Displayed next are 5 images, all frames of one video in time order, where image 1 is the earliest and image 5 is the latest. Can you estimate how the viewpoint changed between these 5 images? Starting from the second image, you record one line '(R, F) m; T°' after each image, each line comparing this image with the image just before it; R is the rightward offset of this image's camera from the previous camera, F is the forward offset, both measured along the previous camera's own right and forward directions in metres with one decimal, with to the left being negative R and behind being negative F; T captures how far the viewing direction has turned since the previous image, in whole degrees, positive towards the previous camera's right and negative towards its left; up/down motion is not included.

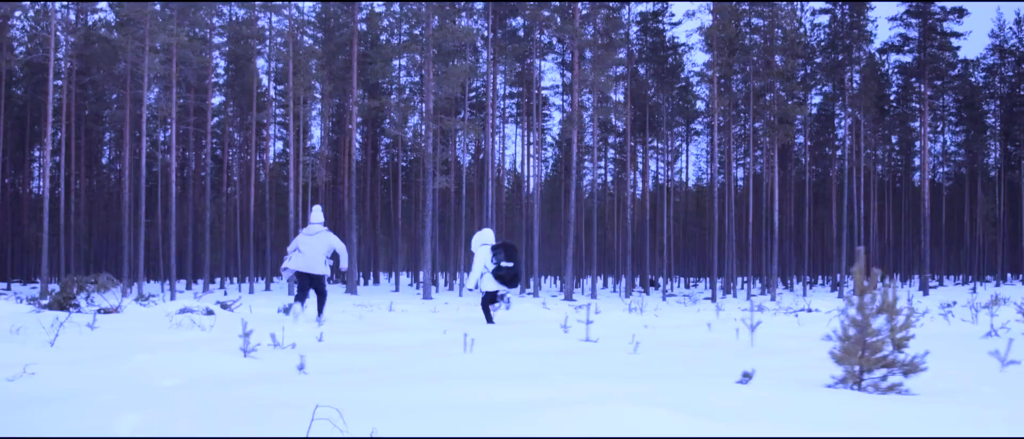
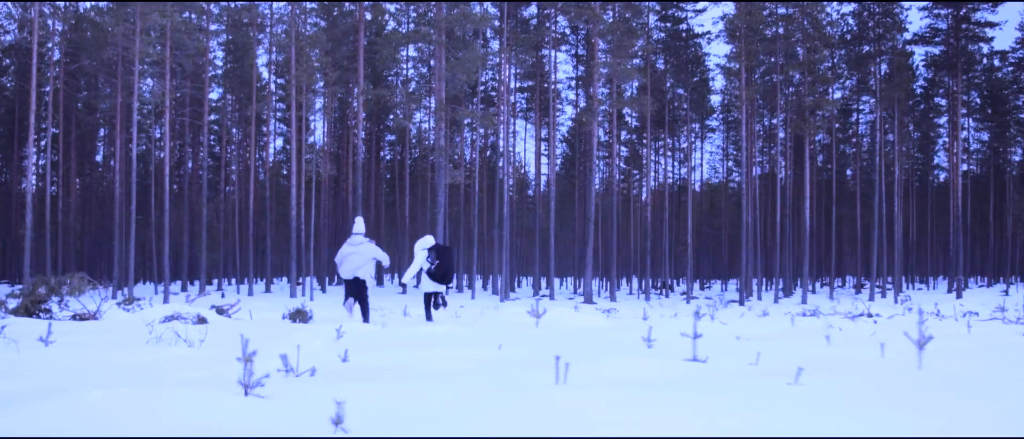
(-0.5, +1.4) m; 0°
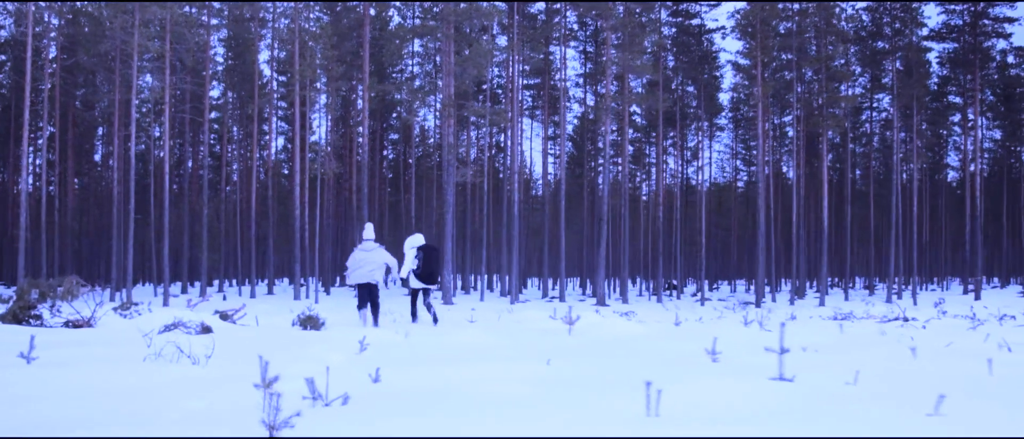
(-0.3, +0.6) m; 0°
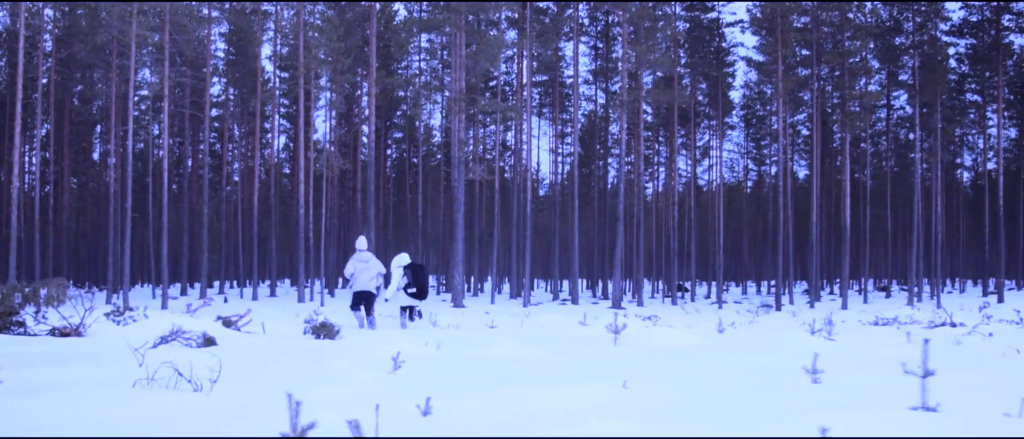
(-0.3, +0.8) m; 0°
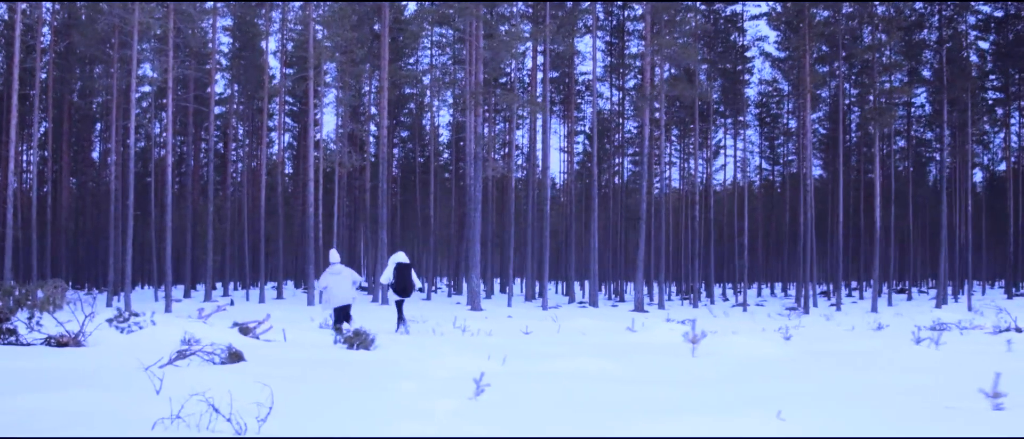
(-0.5, +0.8) m; 0°
